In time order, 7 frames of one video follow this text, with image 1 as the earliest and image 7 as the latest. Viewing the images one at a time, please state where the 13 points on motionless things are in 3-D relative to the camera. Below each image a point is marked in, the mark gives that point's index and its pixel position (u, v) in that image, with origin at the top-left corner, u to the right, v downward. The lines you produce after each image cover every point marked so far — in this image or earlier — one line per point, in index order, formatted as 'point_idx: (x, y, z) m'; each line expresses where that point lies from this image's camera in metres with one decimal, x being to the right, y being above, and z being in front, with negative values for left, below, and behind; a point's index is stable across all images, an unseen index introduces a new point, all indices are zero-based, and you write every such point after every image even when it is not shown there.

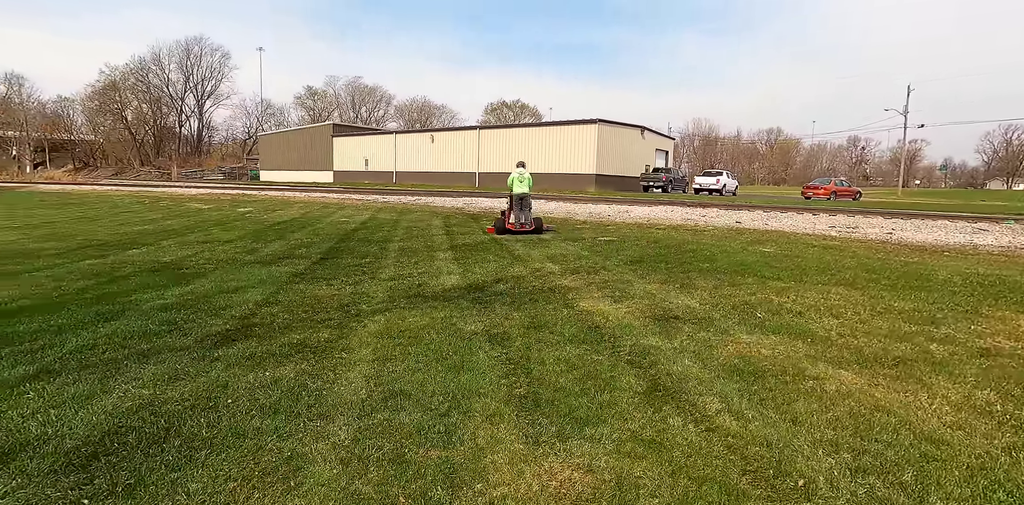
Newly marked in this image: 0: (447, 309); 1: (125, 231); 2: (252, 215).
0: (-0.6, -0.5, +5.1) m
1: (-8.5, +0.5, +11.6) m
2: (-7.6, +1.1, +15.7) m
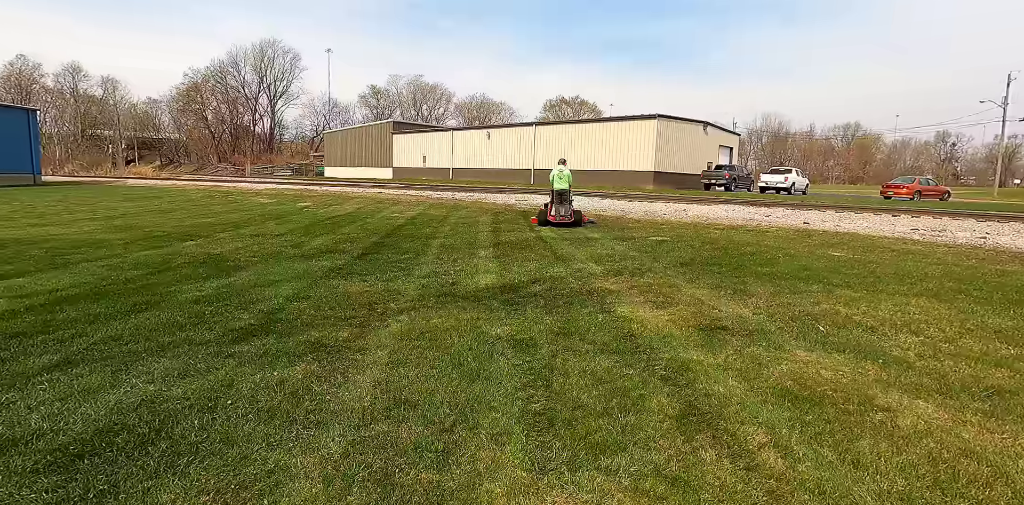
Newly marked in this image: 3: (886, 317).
0: (-0.3, -0.5, +4.8) m
1: (-7.4, +0.7, +12.2) m
2: (-6.1, +1.3, +16.1) m
3: (+3.2, -0.5, +4.5) m
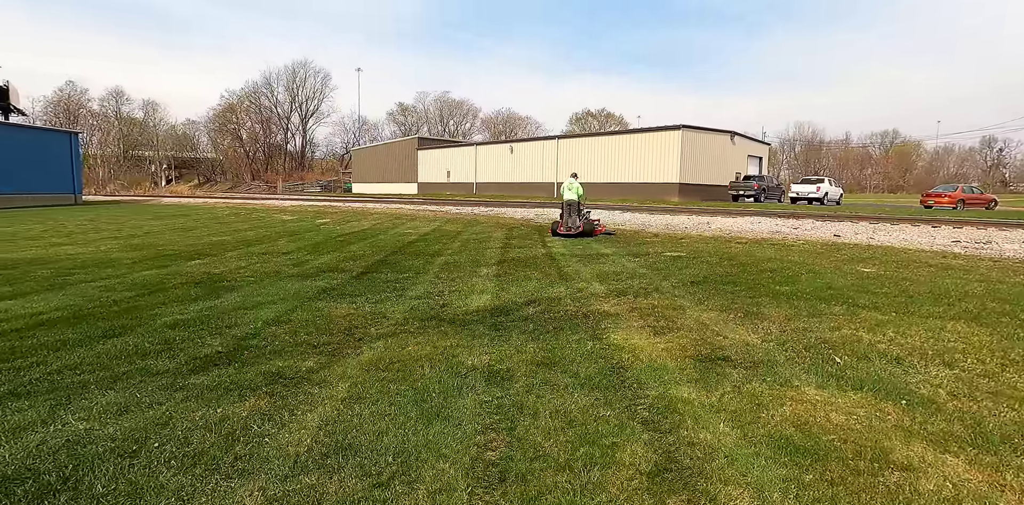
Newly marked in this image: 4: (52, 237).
0: (-0.5, -0.7, +4.5) m
1: (-7.1, +0.3, +12.2) m
2: (-5.6, +0.8, +16.1) m
3: (+3.0, -0.7, +4.0) m
4: (-11.7, +0.4, +13.5) m
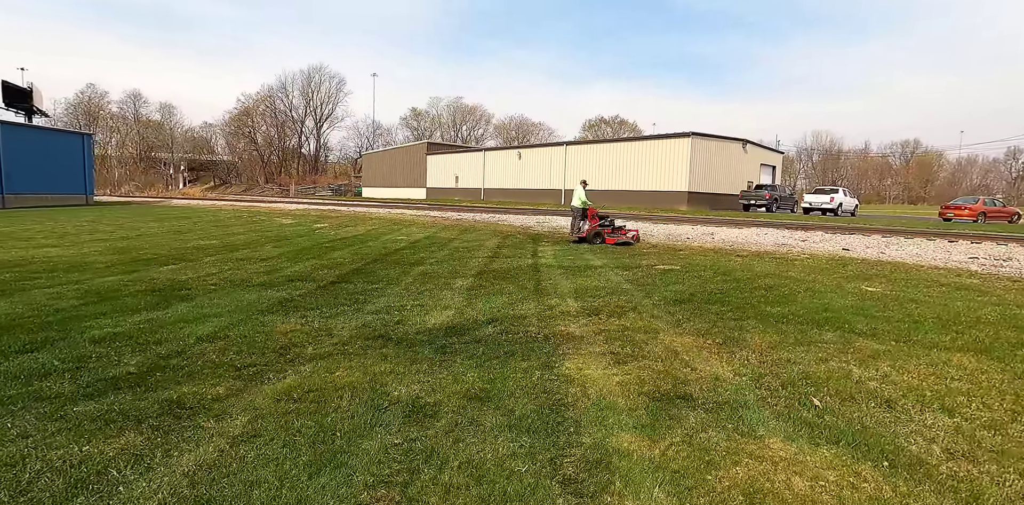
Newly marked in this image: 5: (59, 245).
0: (-0.9, -0.8, +4.0) m
1: (-7.3, +0.2, +12.0) m
2: (-5.7, +0.7, +15.8) m
3: (+2.6, -0.9, +3.5) m
4: (-11.8, +0.4, +13.4) m
5: (-10.0, +0.2, +11.7) m
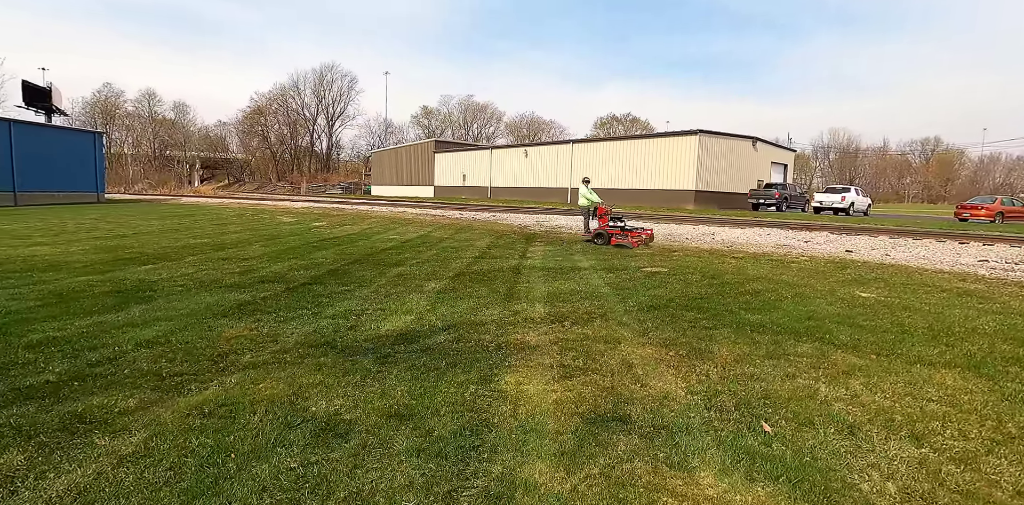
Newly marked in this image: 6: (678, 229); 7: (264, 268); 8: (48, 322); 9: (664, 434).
0: (-1.3, -0.8, +3.8) m
1: (-7.5, +0.2, +11.9) m
2: (-5.8, +0.7, +15.7) m
3: (+2.2, -0.9, +3.1) m
4: (-12.0, +0.4, +13.4) m
5: (-10.2, +0.2, +11.7) m
6: (+4.7, +0.7, +15.1) m
7: (-3.9, -0.2, +8.3) m
8: (-4.4, -0.7, +5.1) m
9: (+0.8, -0.9, +2.7) m
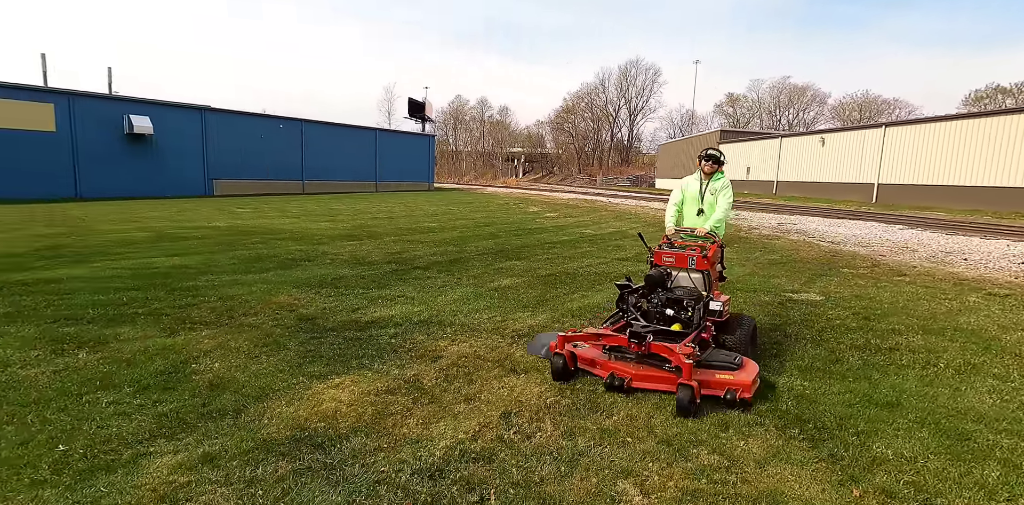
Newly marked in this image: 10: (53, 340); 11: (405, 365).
0: (-2.0, -0.7, +4.2) m
1: (-2.6, +0.7, +14.4) m
2: (+0.9, +1.0, +16.6) m
3: (+0.6, -1.1, +1.8) m
4: (-5.6, +1.3, +18.1) m
5: (-5.0, +1.0, +15.7) m
6: (+9.3, +0.1, +10.4) m
7: (-1.6, 0.0, +9.5) m
8: (-3.9, -0.3, +7.0) m
9: (-0.8, -1.0, +2.2) m
10: (-3.6, -0.7, +4.1) m
11: (-0.7, -0.8, +3.6) m
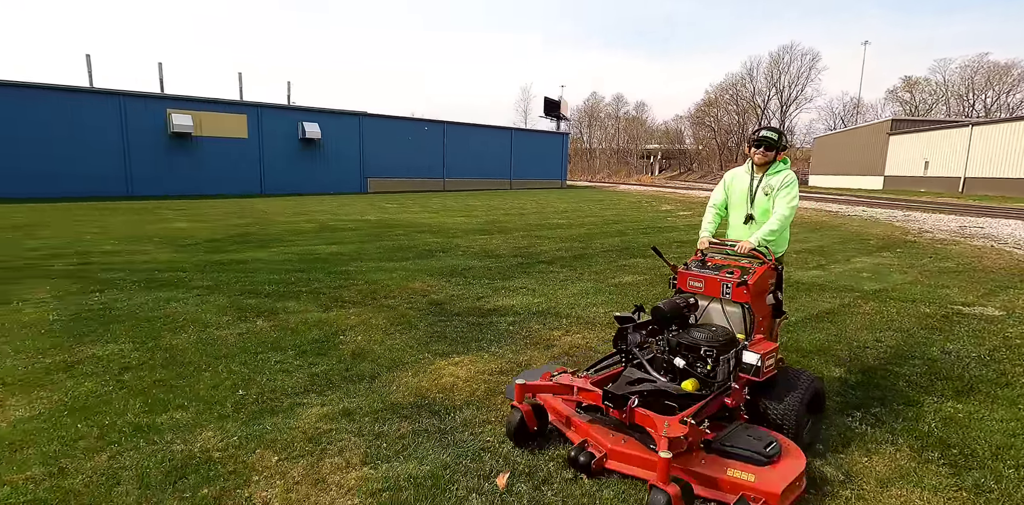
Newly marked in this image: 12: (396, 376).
0: (-1.0, -0.6, +4.8) m
1: (+0.9, +0.9, +14.7) m
2: (+4.9, +1.1, +16.1) m
3: (+0.9, -1.0, +1.8) m
4: (-1.1, +1.6, +19.0) m
5: (-1.1, +1.2, +16.6) m
6: (+11.5, -0.1, +8.0) m
7: (+0.6, +0.1, +9.7) m
8: (-2.2, -0.1, +7.9) m
9: (-0.4, -0.9, +2.5) m
10: (-2.6, -0.6, +5.0) m
11: (+0.1, -0.7, +3.8) m
12: (-0.8, -0.8, +3.3) m
